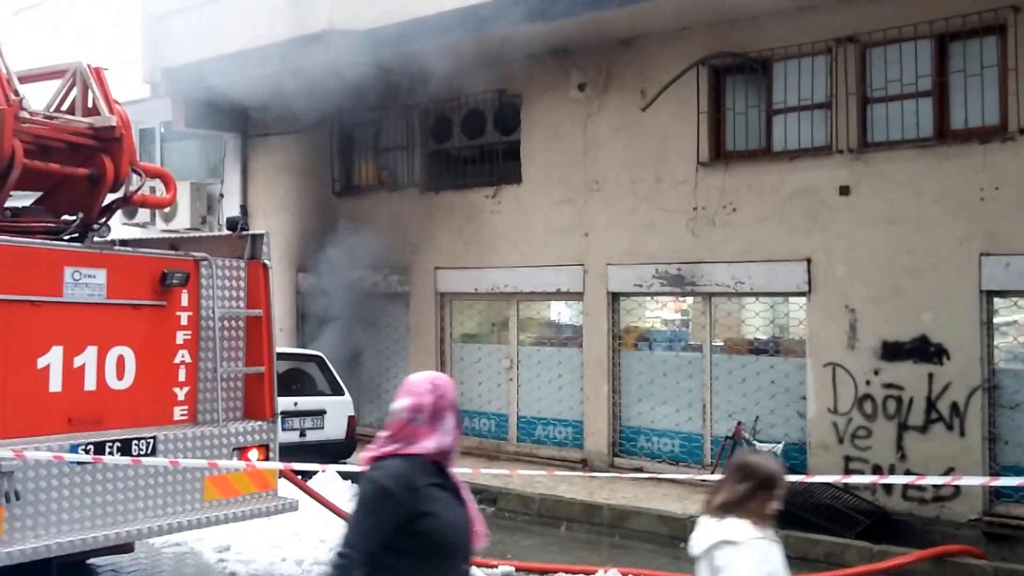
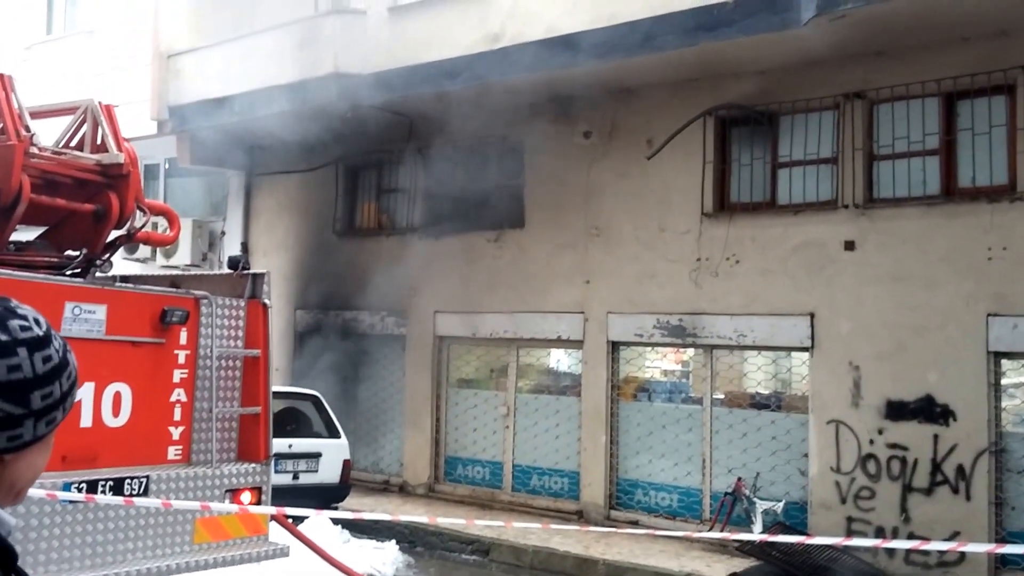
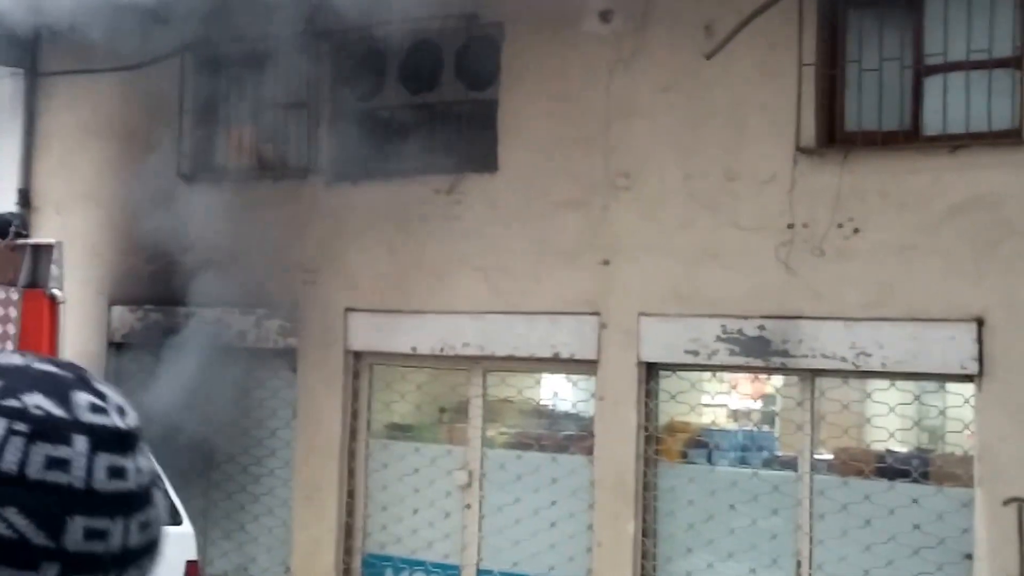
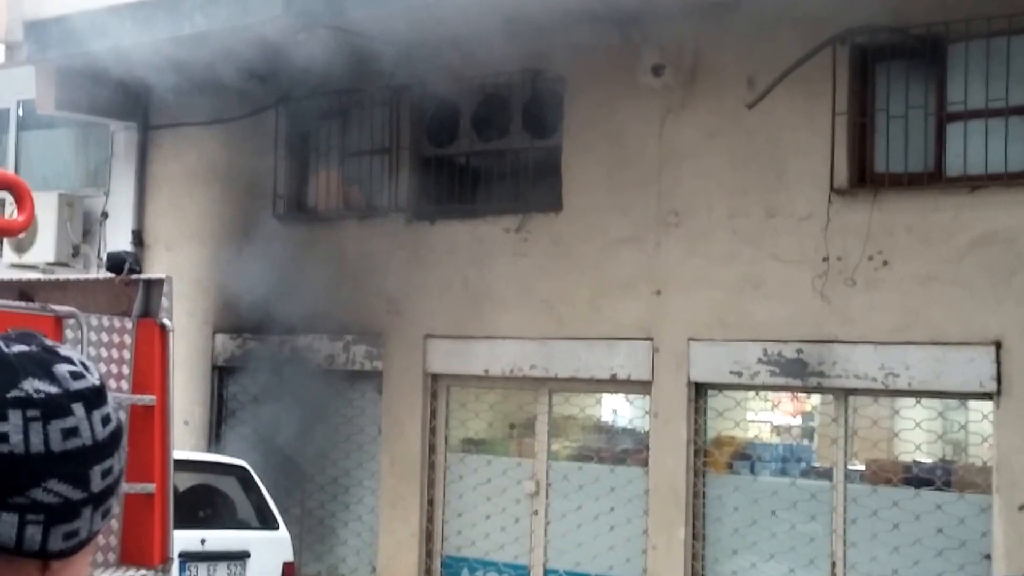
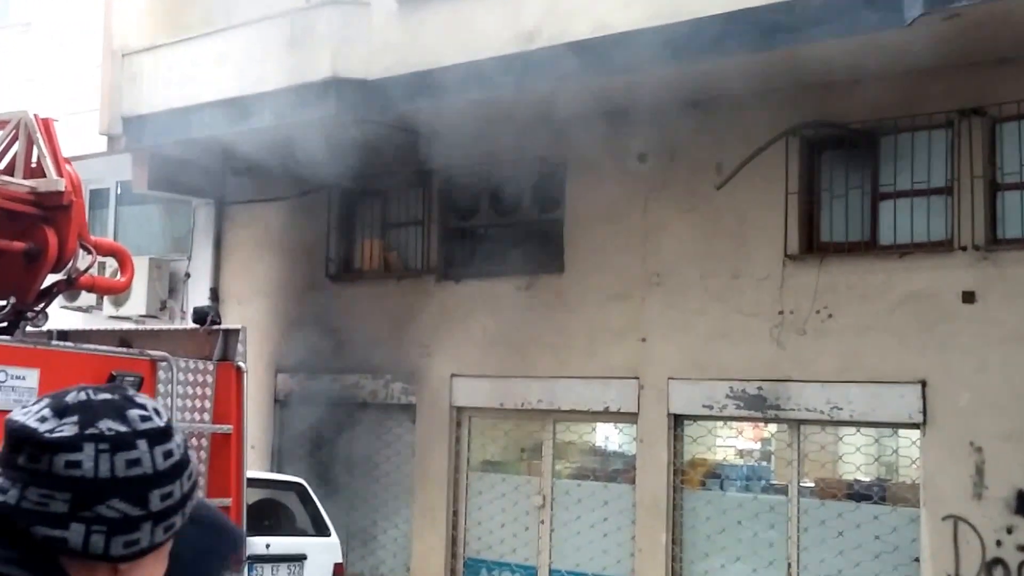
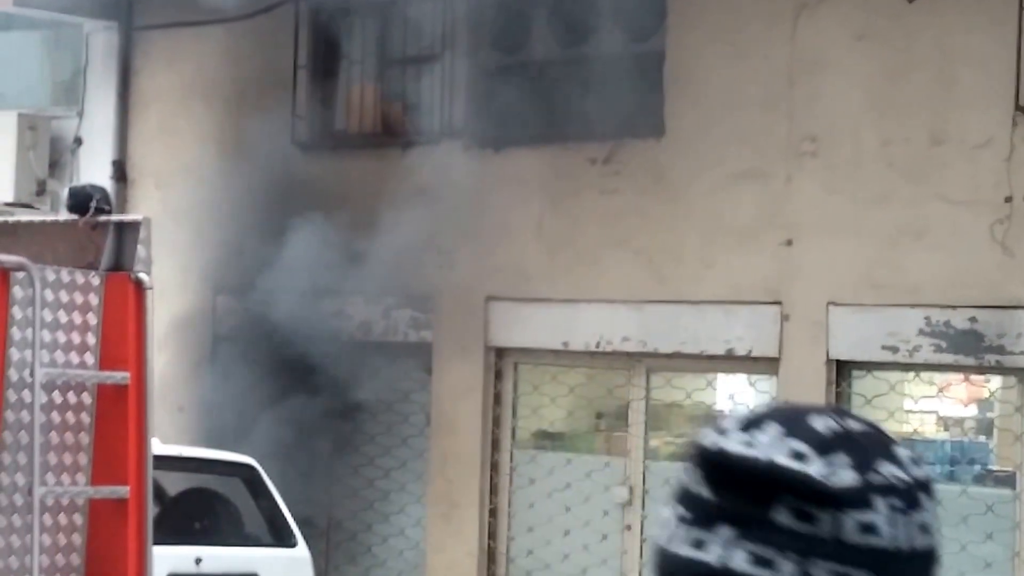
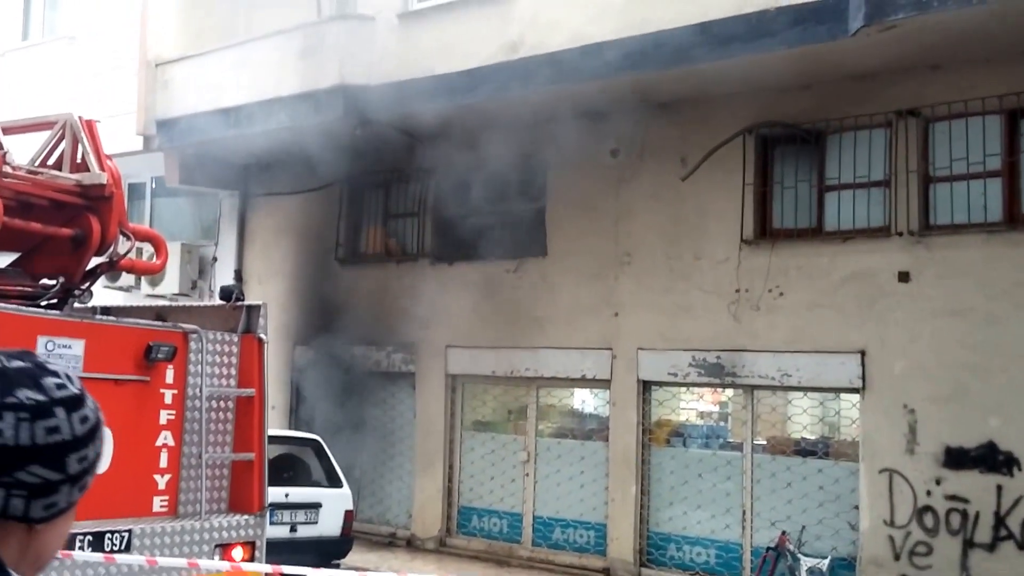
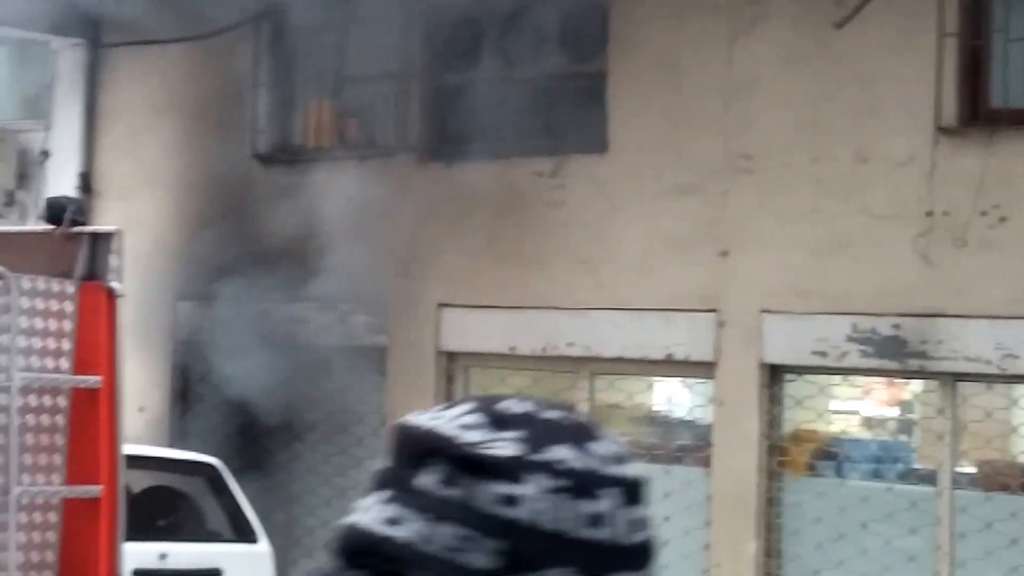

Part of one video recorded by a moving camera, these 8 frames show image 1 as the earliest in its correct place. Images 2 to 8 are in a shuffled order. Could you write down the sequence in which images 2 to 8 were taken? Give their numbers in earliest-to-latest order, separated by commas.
2, 7, 5, 4, 3, 8, 6
